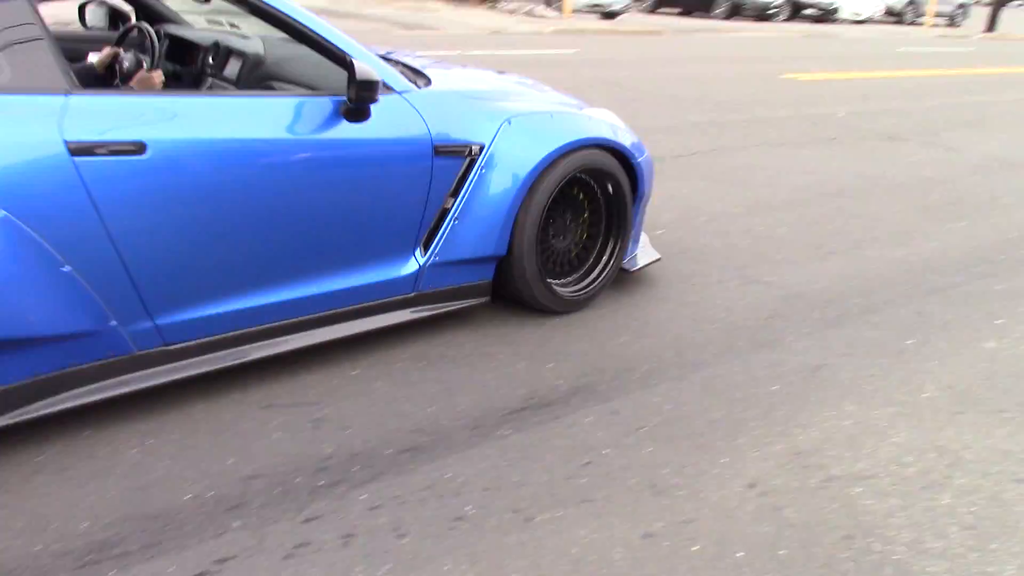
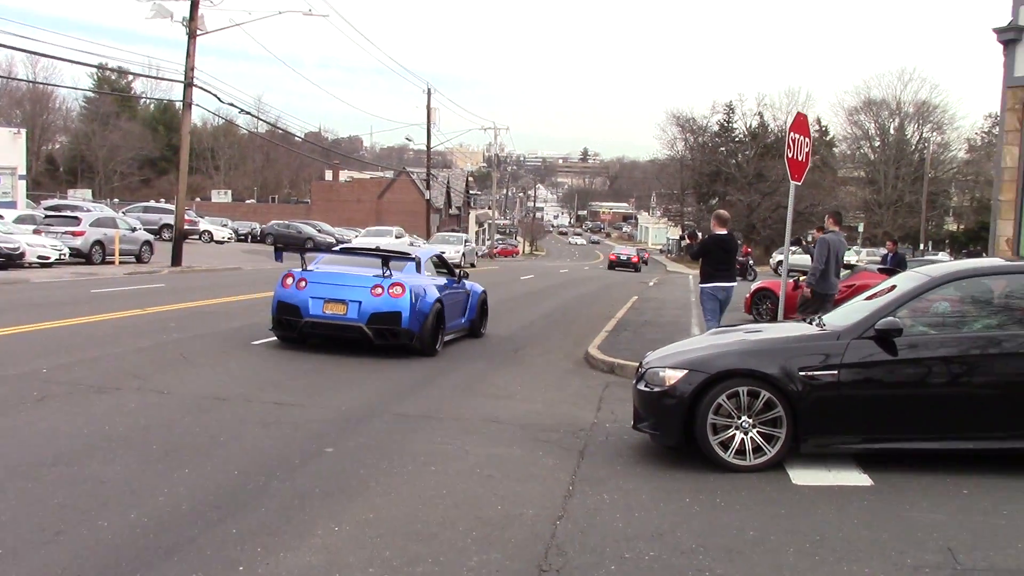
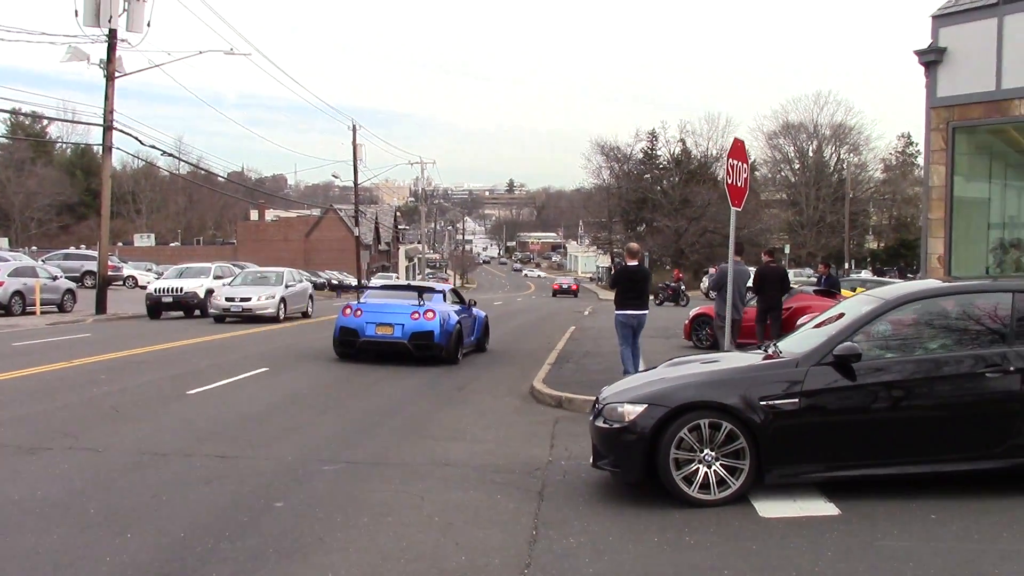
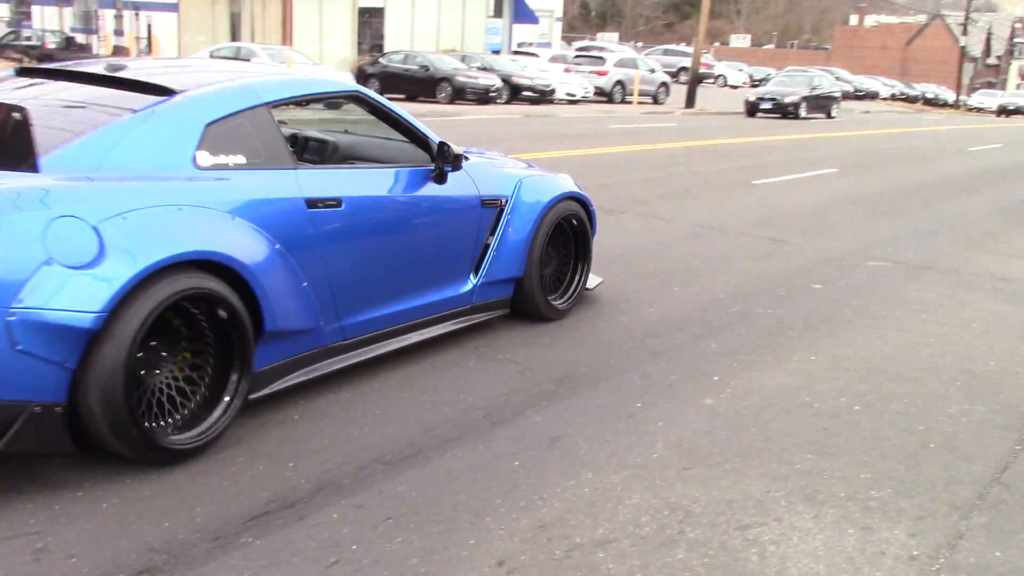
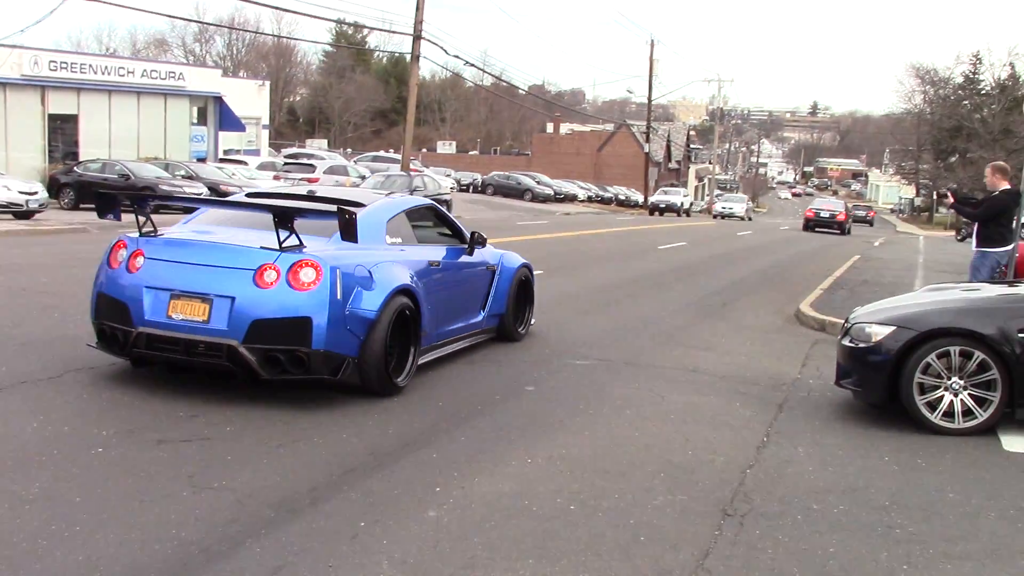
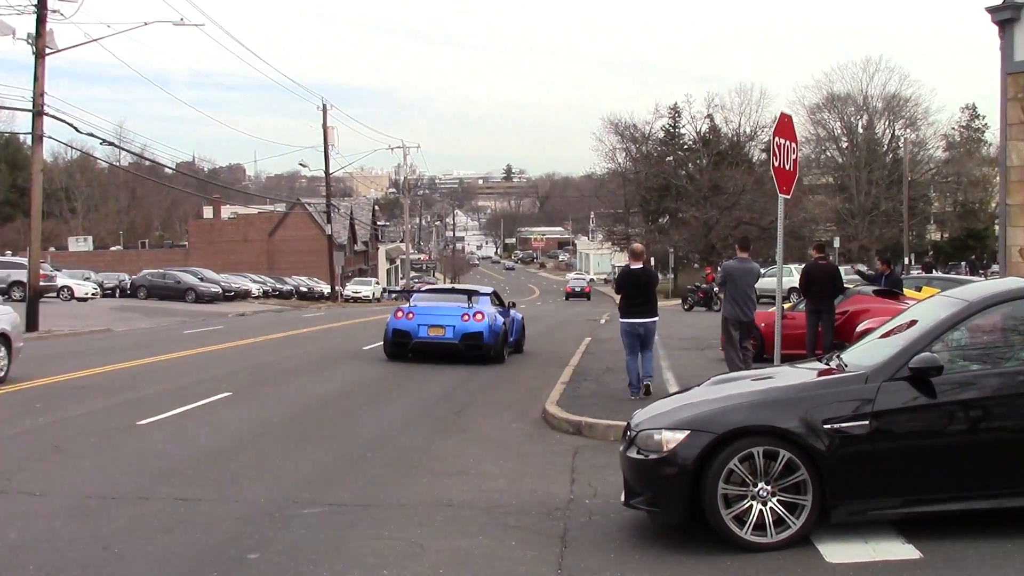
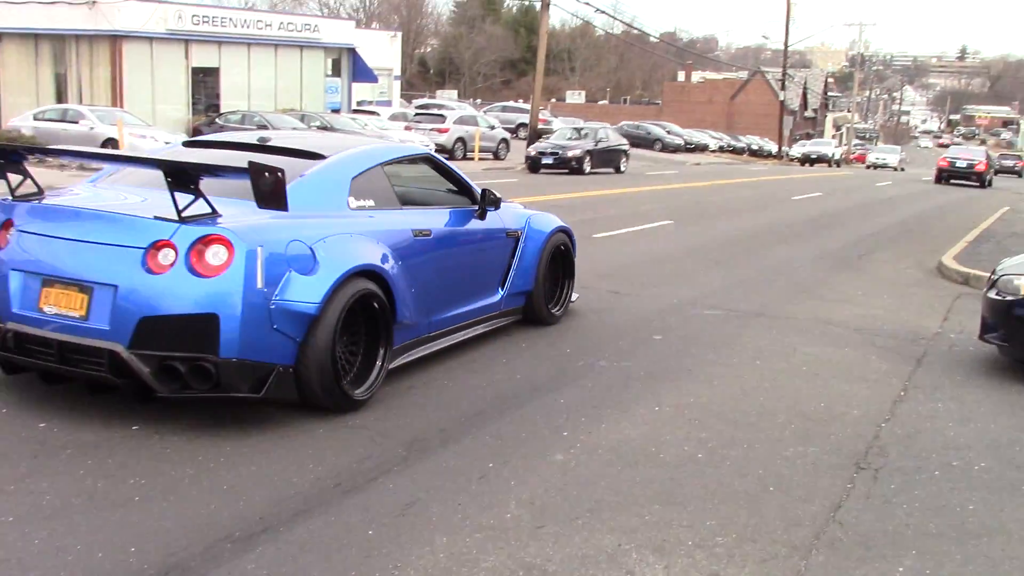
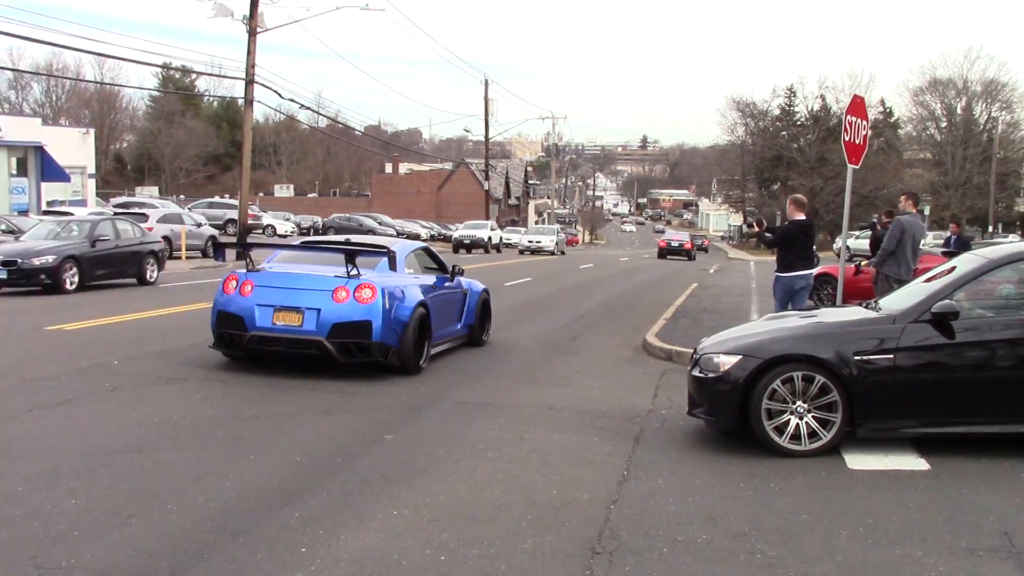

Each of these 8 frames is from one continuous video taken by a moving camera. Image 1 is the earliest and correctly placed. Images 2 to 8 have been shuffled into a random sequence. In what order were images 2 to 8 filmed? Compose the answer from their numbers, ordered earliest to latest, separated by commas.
4, 7, 5, 8, 2, 3, 6
